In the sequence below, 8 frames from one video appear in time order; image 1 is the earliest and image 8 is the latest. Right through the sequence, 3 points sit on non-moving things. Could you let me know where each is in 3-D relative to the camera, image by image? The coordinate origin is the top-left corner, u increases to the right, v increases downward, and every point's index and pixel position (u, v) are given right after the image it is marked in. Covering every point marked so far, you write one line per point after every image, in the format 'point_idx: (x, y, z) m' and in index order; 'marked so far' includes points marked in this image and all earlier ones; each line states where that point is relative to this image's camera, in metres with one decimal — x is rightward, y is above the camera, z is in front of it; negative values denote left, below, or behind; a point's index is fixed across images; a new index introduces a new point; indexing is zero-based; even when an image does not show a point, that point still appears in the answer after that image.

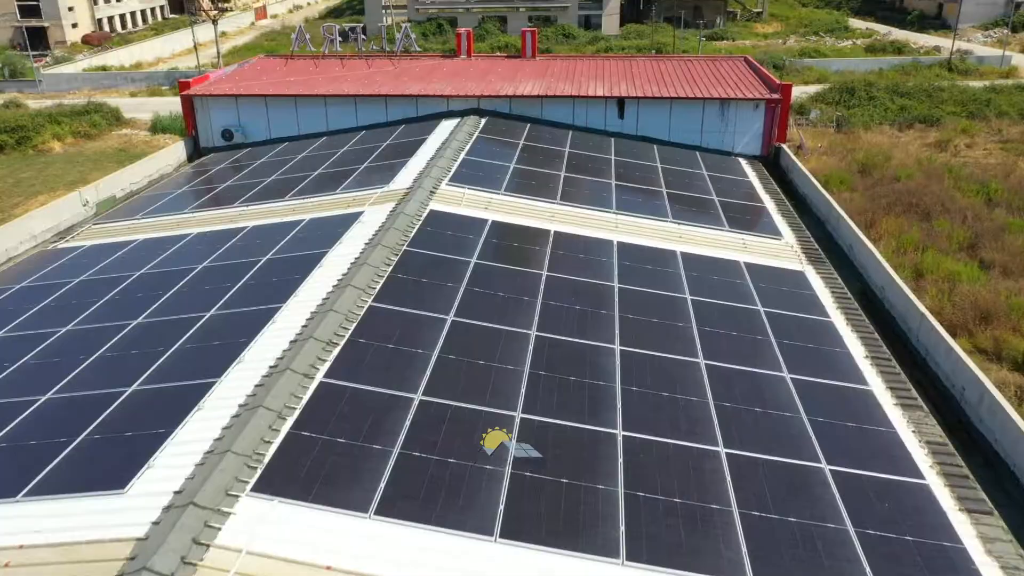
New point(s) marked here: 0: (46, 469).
0: (-3.0, -1.1, +5.3) m
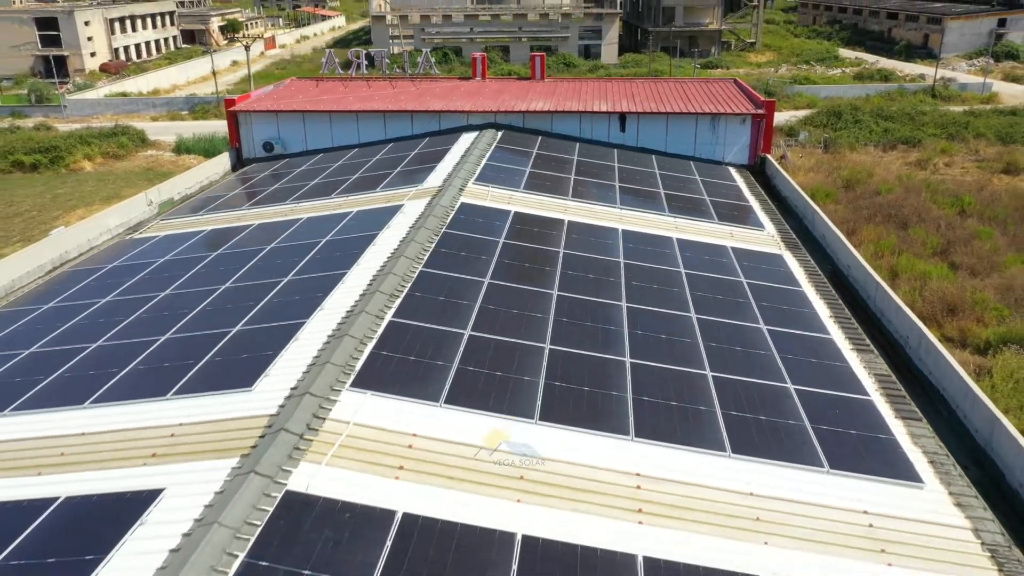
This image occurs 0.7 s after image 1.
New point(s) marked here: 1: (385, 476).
0: (-2.7, -0.7, +6.8) m
1: (-0.8, -1.2, +5.2) m
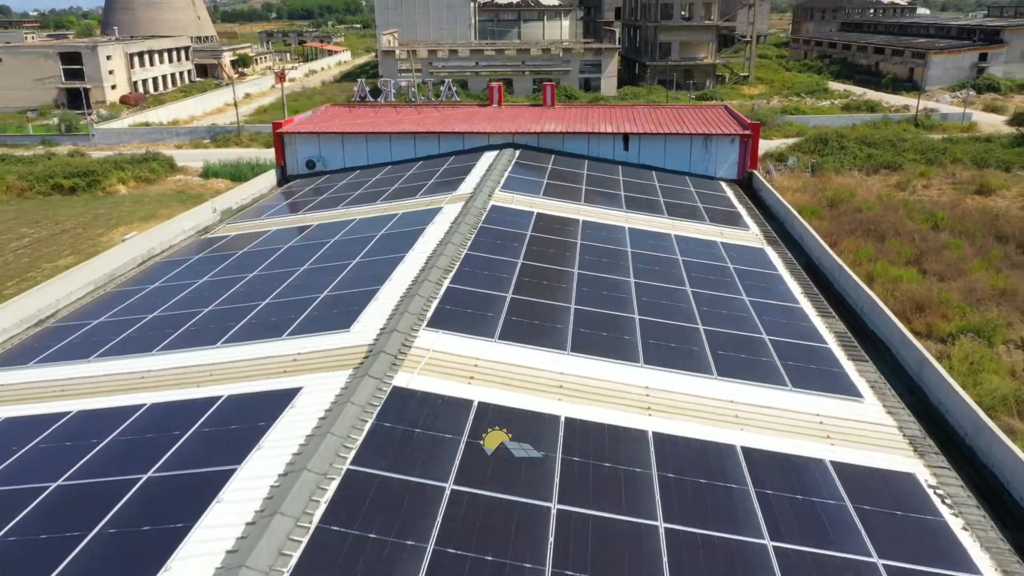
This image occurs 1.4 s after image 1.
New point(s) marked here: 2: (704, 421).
0: (-2.3, -0.4, +8.7) m
1: (-0.5, -0.8, +7.1) m
2: (+1.7, -1.2, +7.0) m
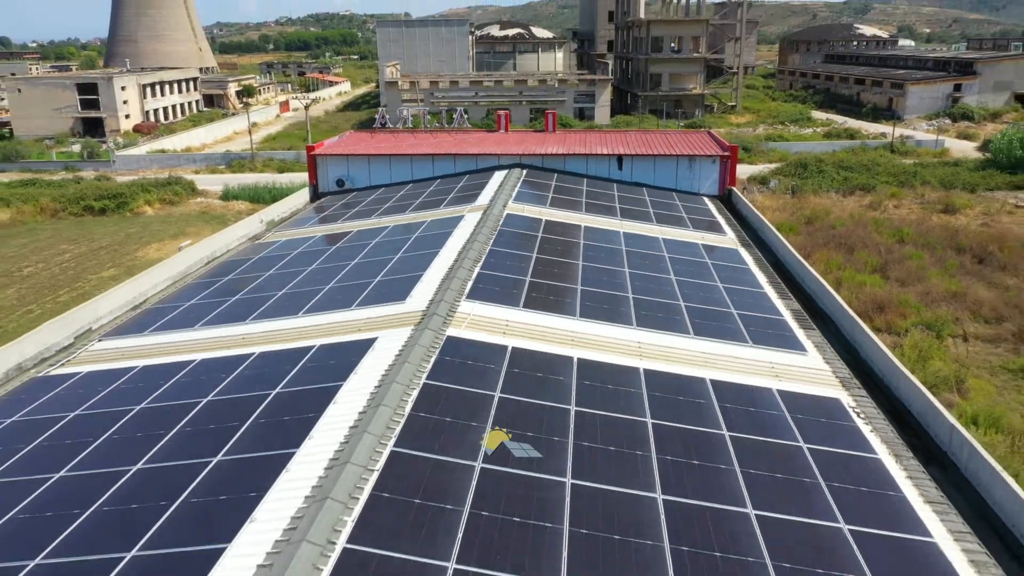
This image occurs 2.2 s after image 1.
0: (-2.1, -0.2, +10.9) m
1: (-0.2, -0.5, +9.3) m
2: (+2.0, -0.9, +9.3) m
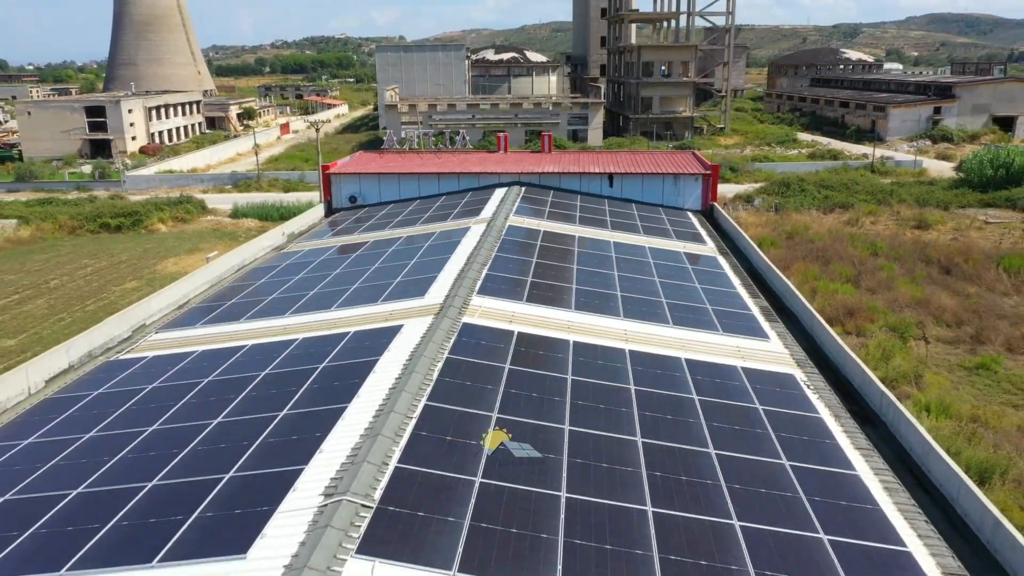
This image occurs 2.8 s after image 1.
0: (-2.0, -0.1, +12.5) m
1: (-0.1, -0.5, +11.0) m
2: (+2.0, -0.8, +10.9) m
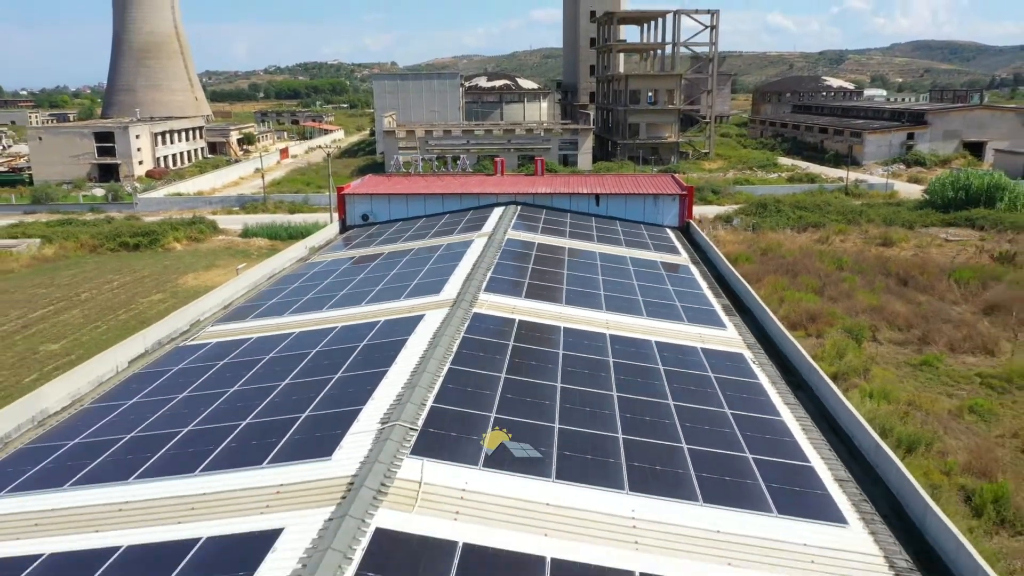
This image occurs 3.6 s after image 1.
0: (-2.0, -0.1, +14.9) m
1: (-0.1, -0.4, +13.4) m
2: (+2.1, -0.7, +13.3) m
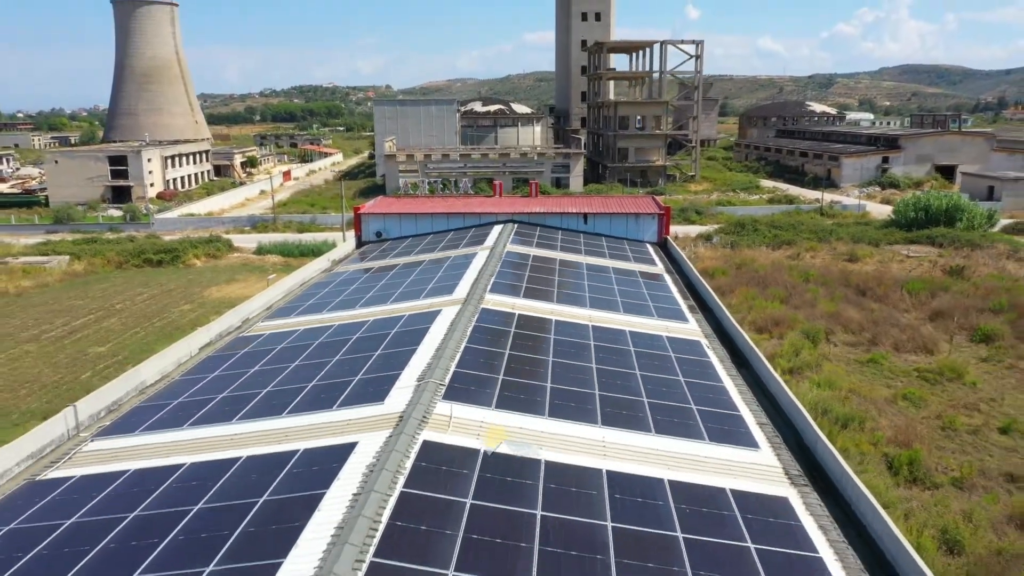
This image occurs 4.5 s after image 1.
0: (-2.0, -0.2, +17.9) m
1: (-0.1, -0.4, +16.4) m
2: (+2.1, -0.7, +16.3) m
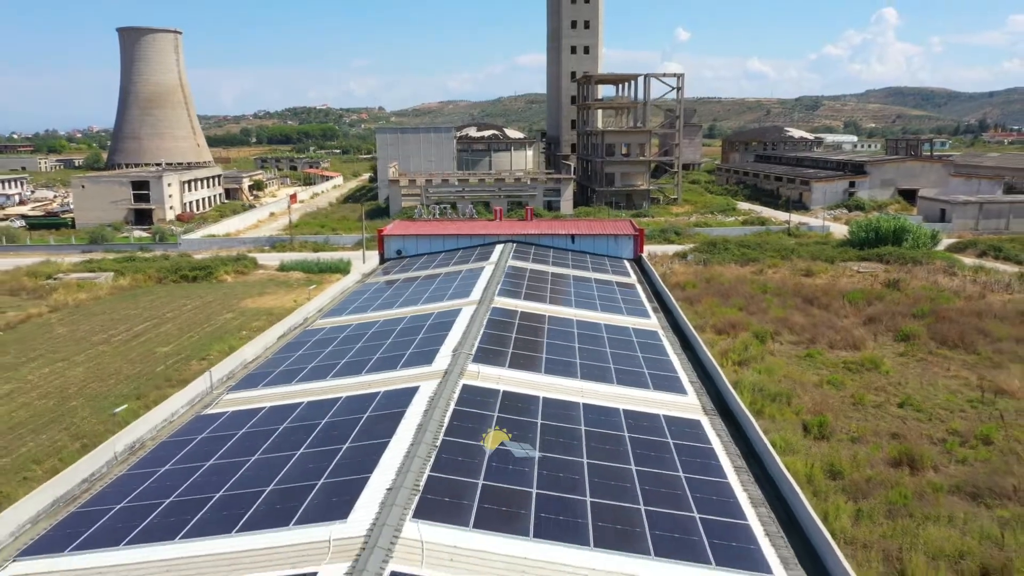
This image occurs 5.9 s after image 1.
0: (-1.9, -0.3, +23.0) m
1: (0.0, -0.5, +21.5) m
2: (+2.2, -0.8, +21.5) m
